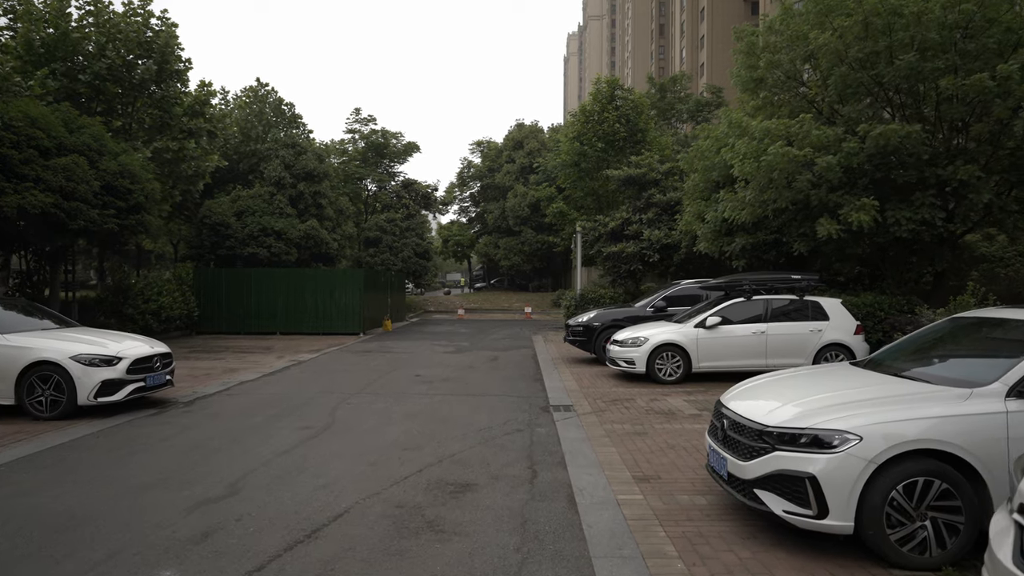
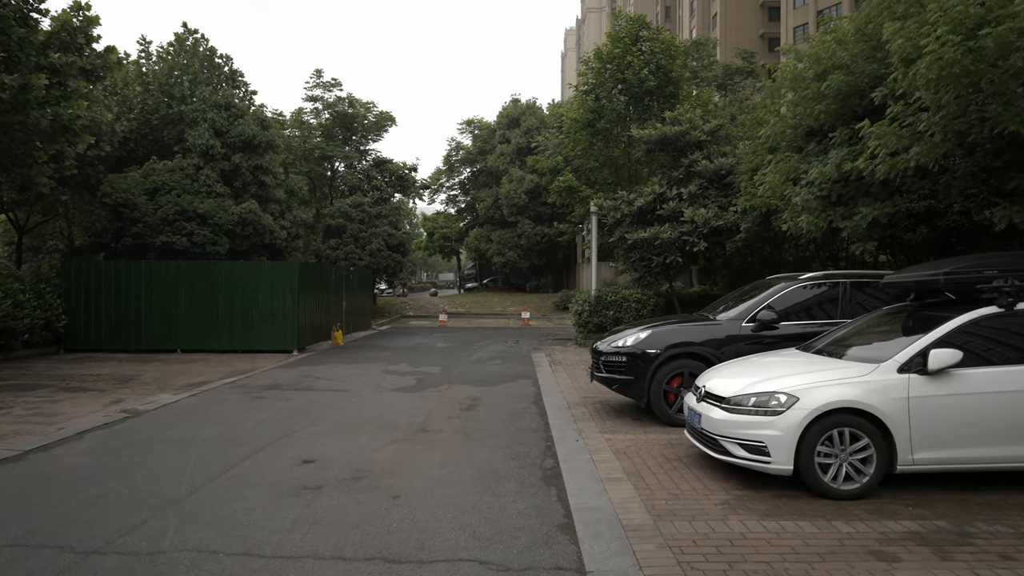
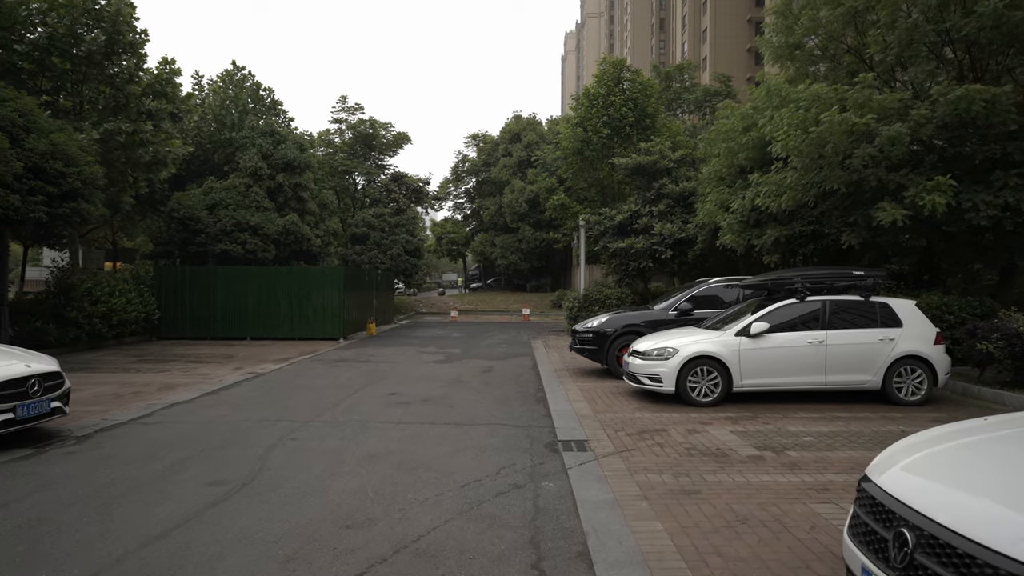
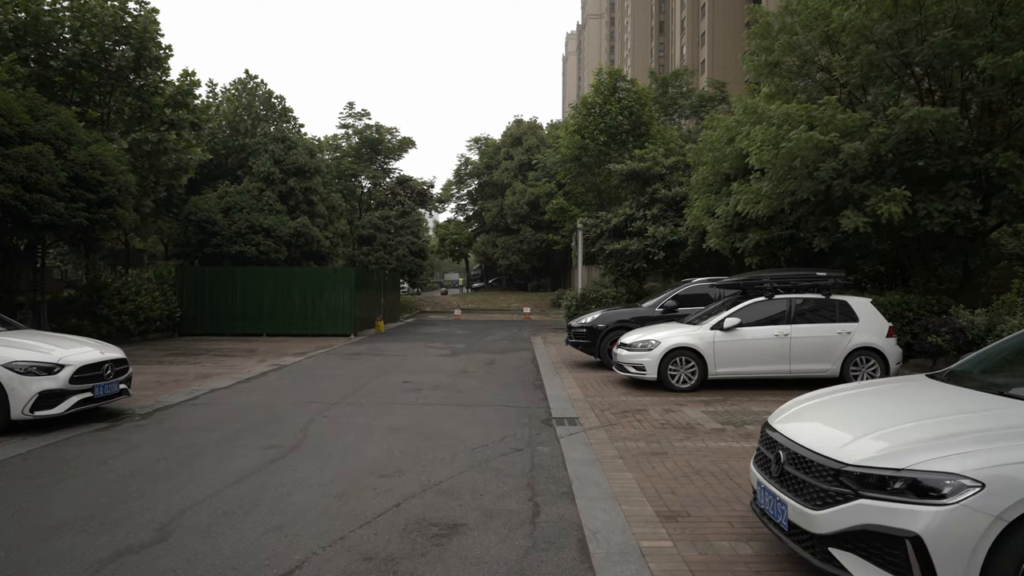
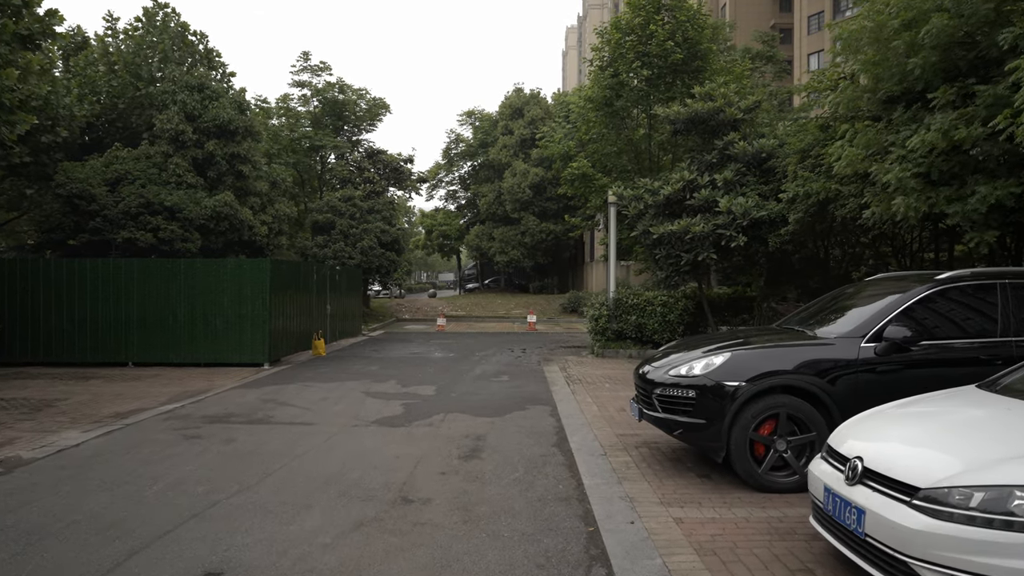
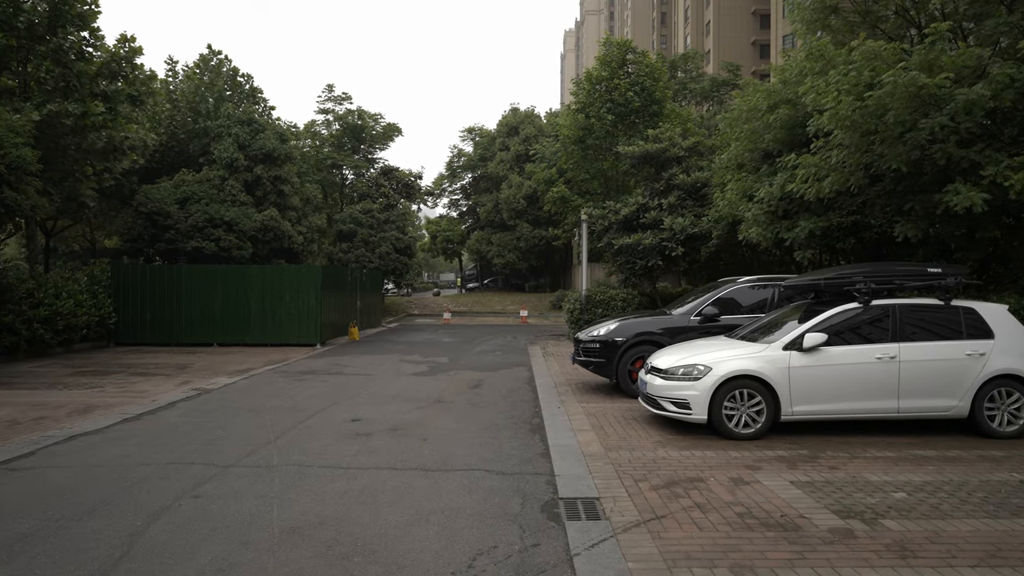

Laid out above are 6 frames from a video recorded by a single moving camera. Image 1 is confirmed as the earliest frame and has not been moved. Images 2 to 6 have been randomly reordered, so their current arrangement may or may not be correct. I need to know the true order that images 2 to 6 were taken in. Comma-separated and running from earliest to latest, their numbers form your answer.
4, 3, 6, 2, 5
